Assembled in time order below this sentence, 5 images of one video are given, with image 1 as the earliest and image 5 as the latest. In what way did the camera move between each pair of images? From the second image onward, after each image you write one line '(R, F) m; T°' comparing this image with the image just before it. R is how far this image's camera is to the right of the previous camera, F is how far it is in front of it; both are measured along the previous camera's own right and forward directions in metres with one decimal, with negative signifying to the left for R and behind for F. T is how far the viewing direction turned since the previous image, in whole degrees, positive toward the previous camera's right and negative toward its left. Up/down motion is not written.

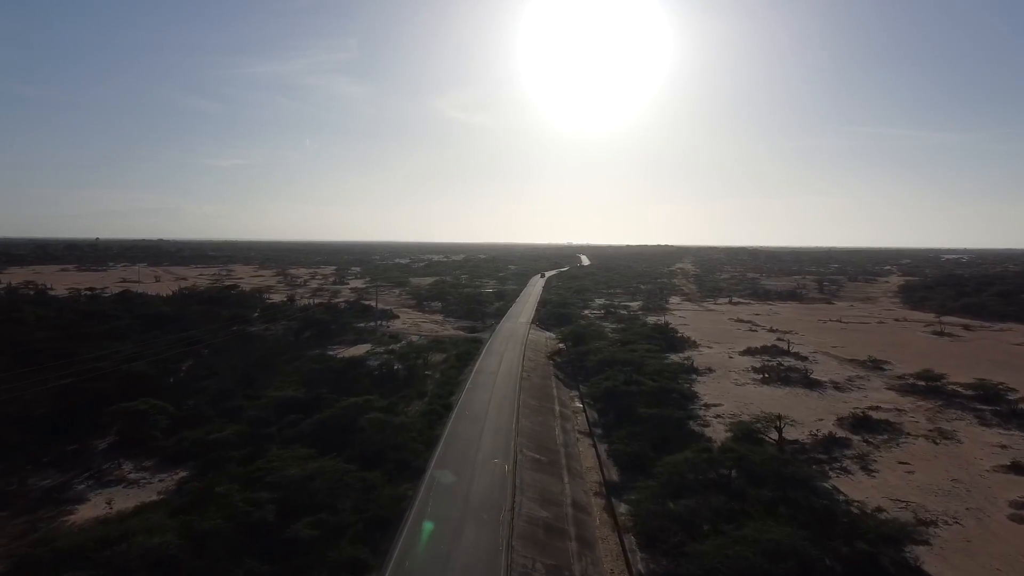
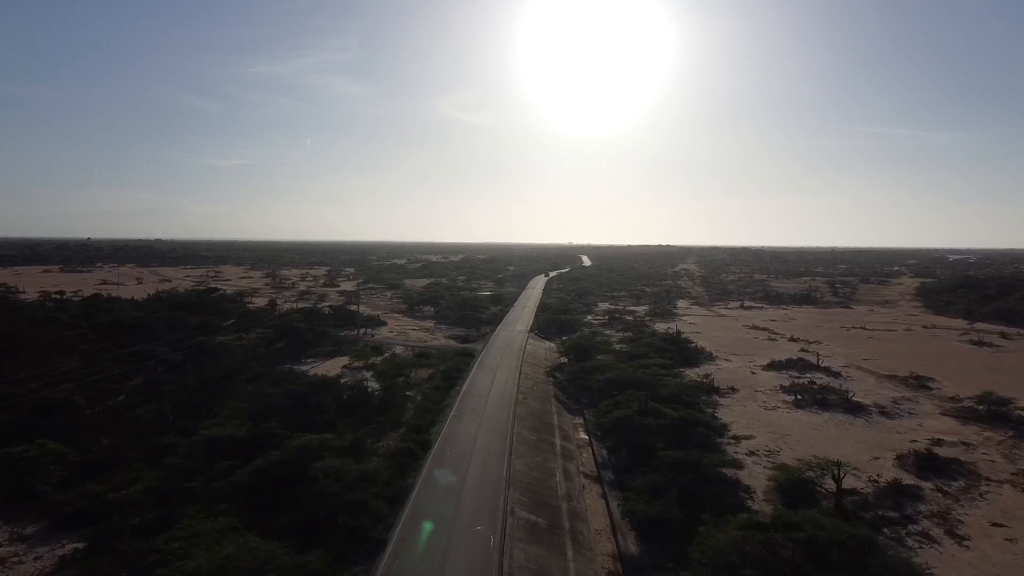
(+0.2, +3.8) m; 0°
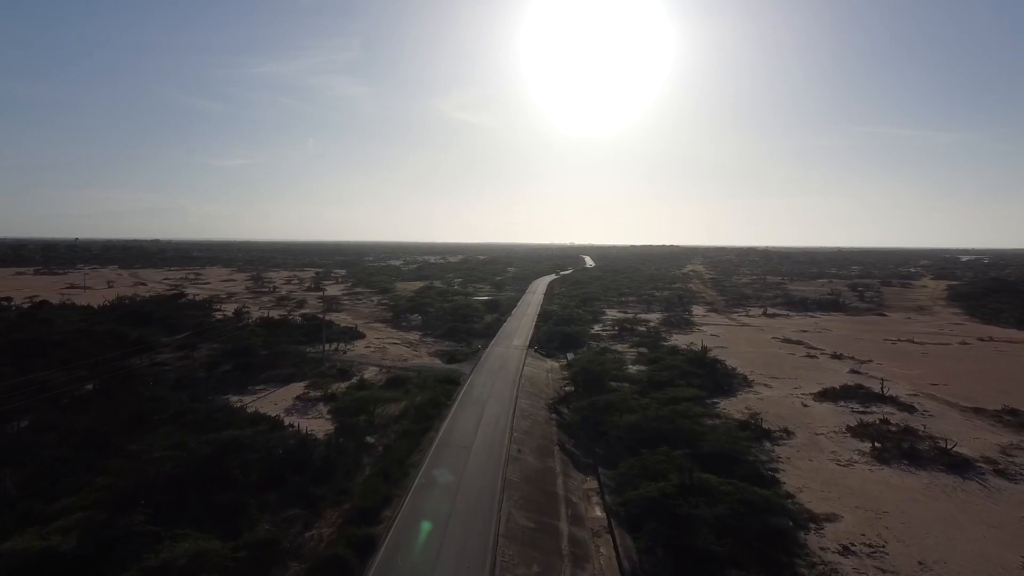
(+0.3, +5.7) m; 0°
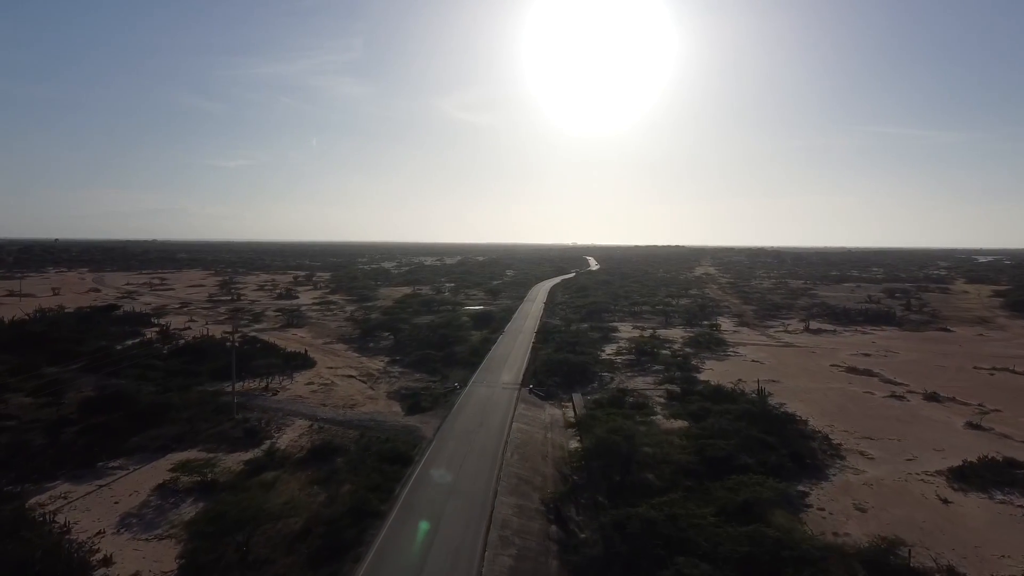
(+0.5, +8.5) m; 0°
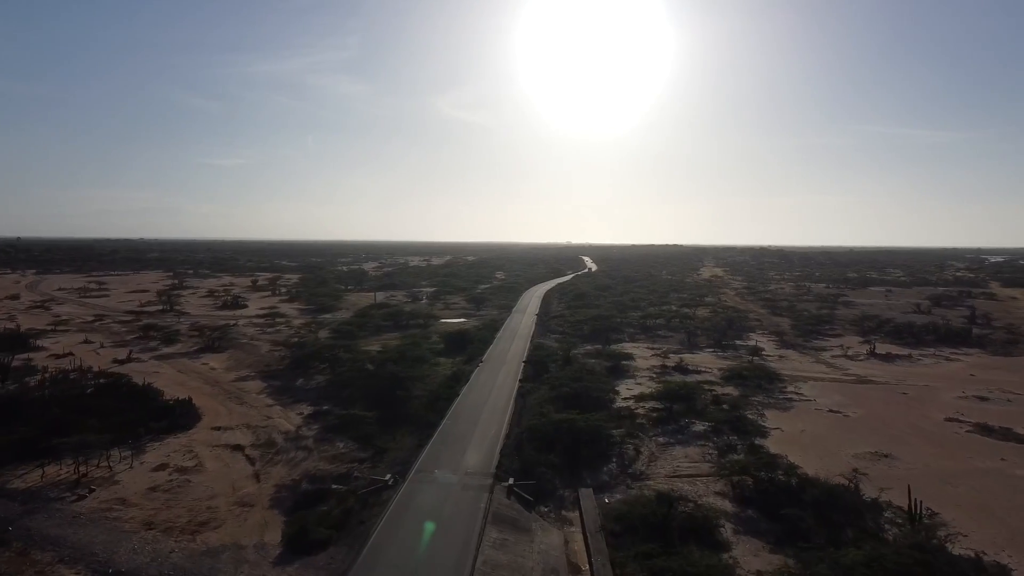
(+0.5, +9.9) m; 0°
